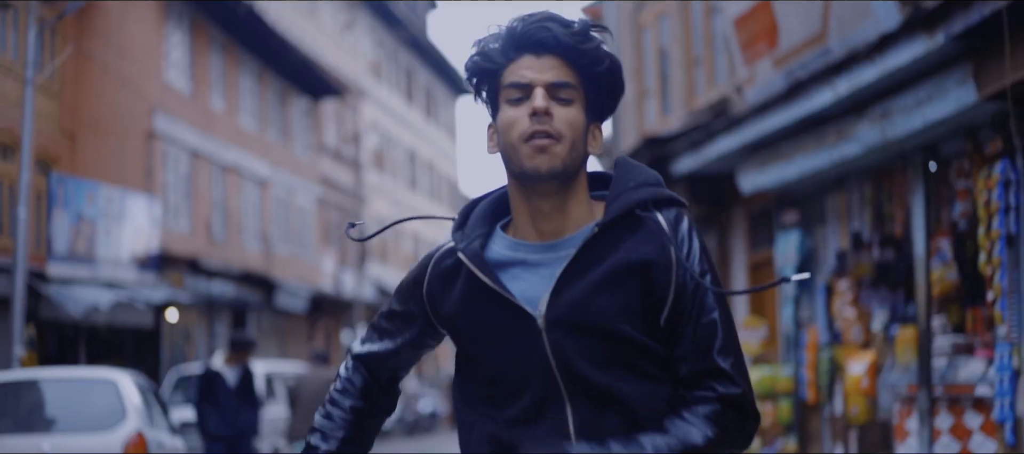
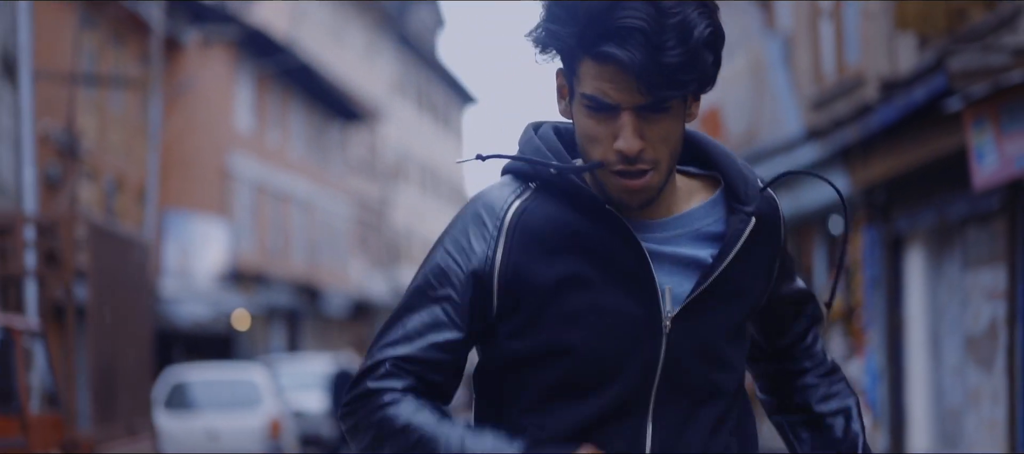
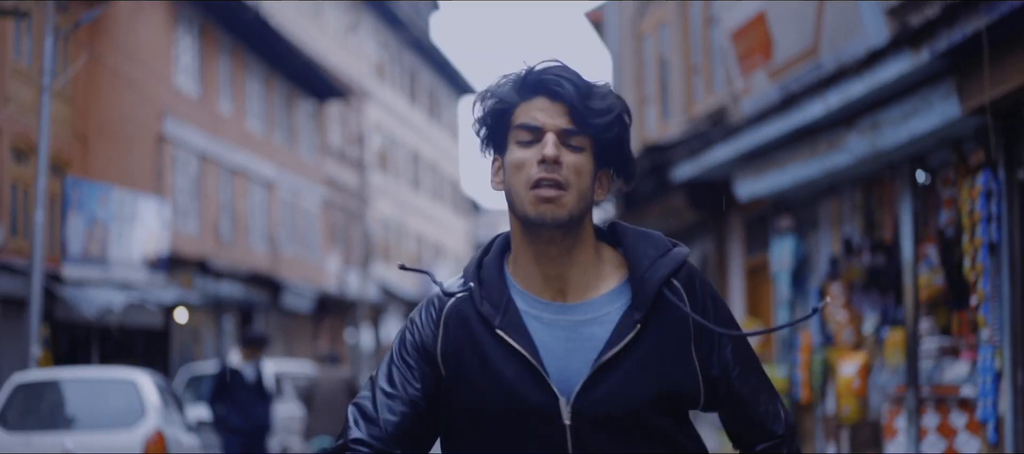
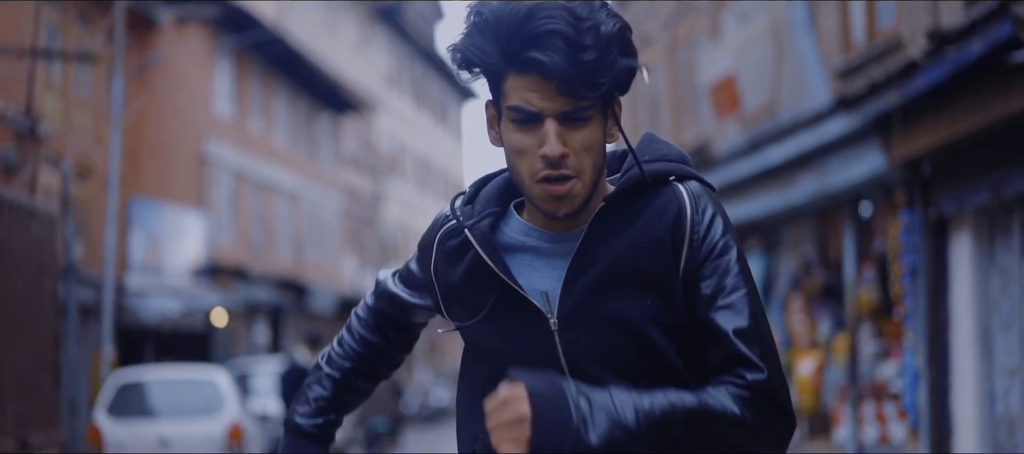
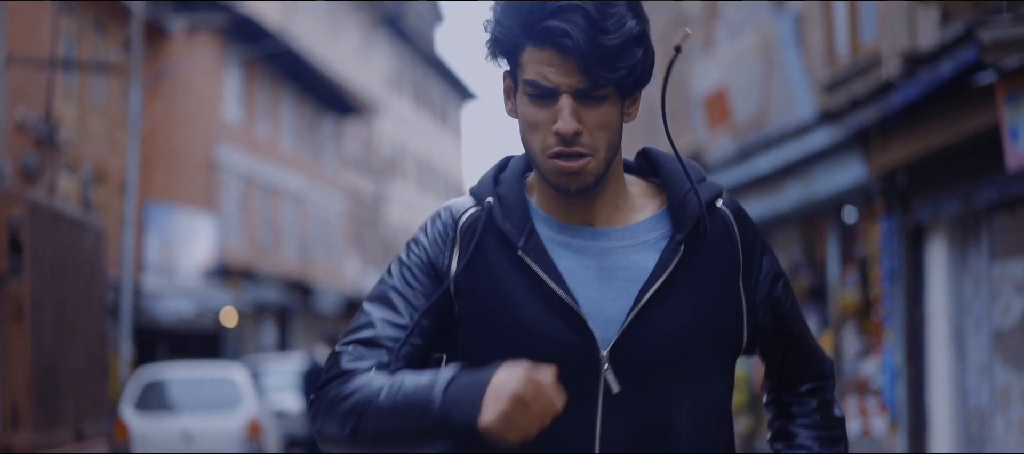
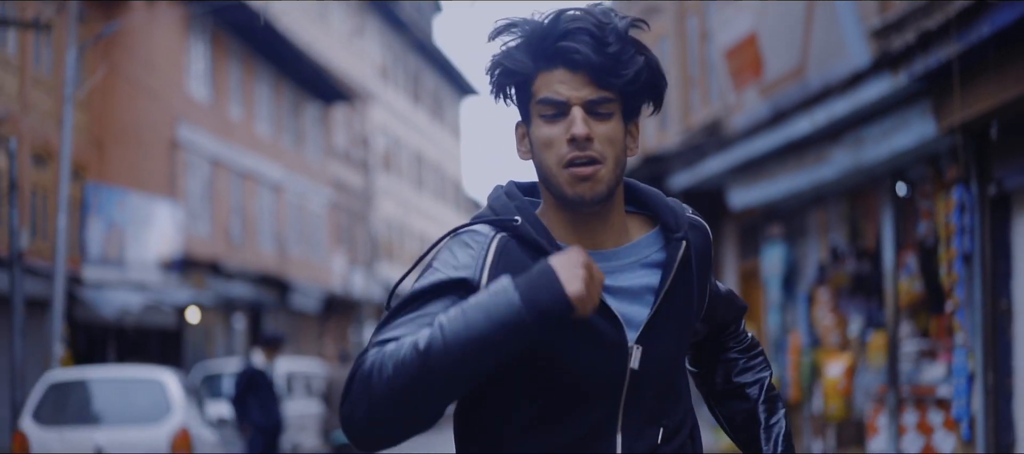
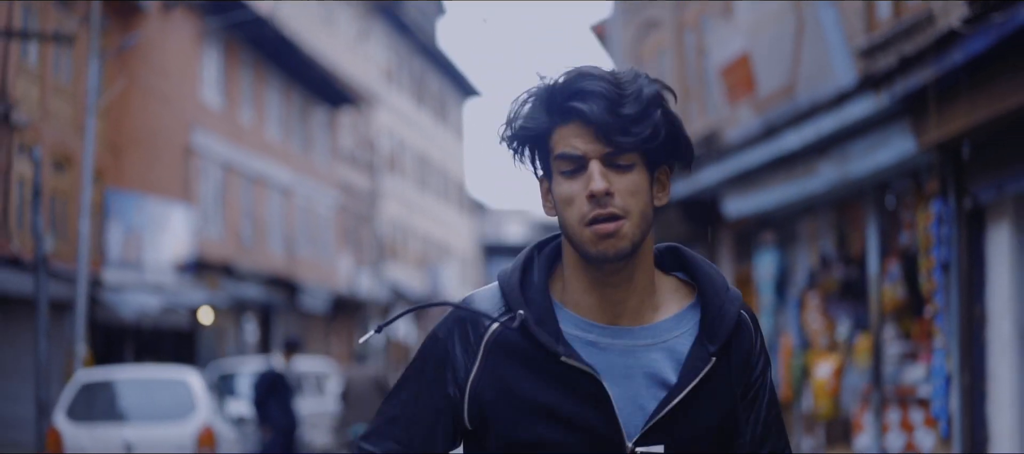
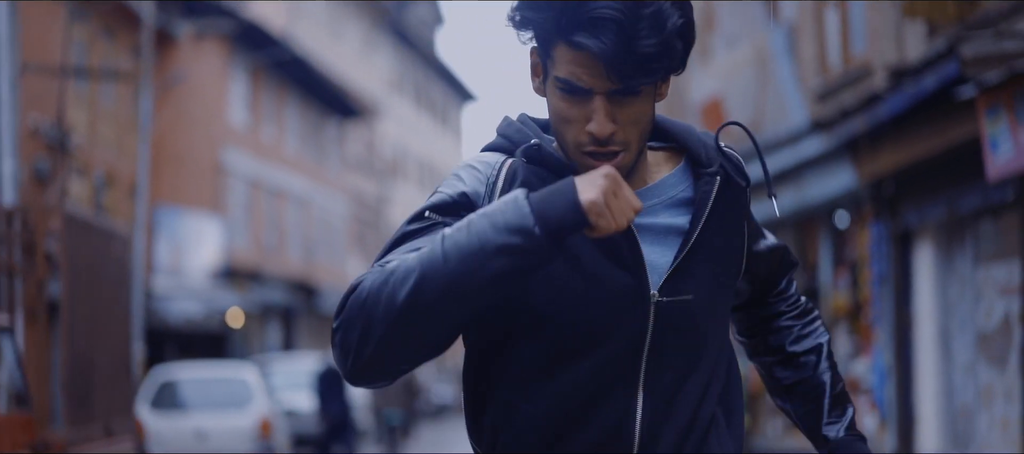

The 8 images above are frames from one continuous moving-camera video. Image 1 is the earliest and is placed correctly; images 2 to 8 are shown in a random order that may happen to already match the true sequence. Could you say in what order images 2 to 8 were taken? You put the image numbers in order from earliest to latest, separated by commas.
3, 6, 7, 4, 5, 8, 2
